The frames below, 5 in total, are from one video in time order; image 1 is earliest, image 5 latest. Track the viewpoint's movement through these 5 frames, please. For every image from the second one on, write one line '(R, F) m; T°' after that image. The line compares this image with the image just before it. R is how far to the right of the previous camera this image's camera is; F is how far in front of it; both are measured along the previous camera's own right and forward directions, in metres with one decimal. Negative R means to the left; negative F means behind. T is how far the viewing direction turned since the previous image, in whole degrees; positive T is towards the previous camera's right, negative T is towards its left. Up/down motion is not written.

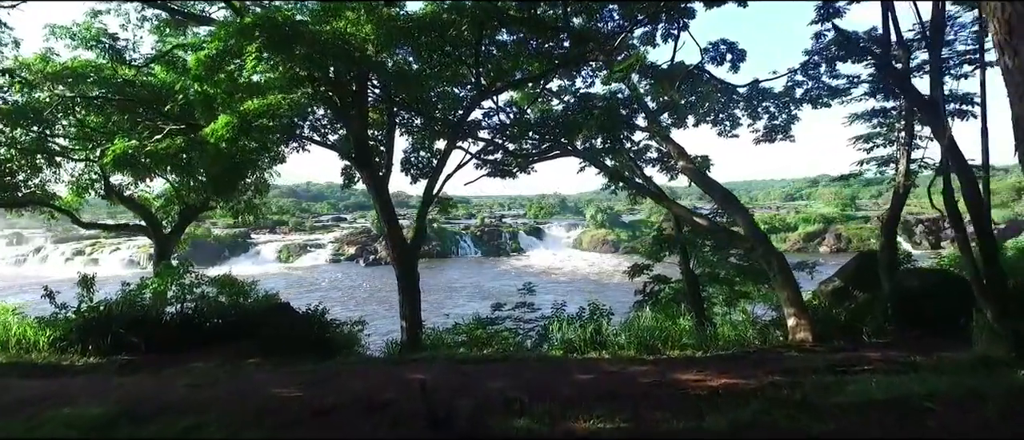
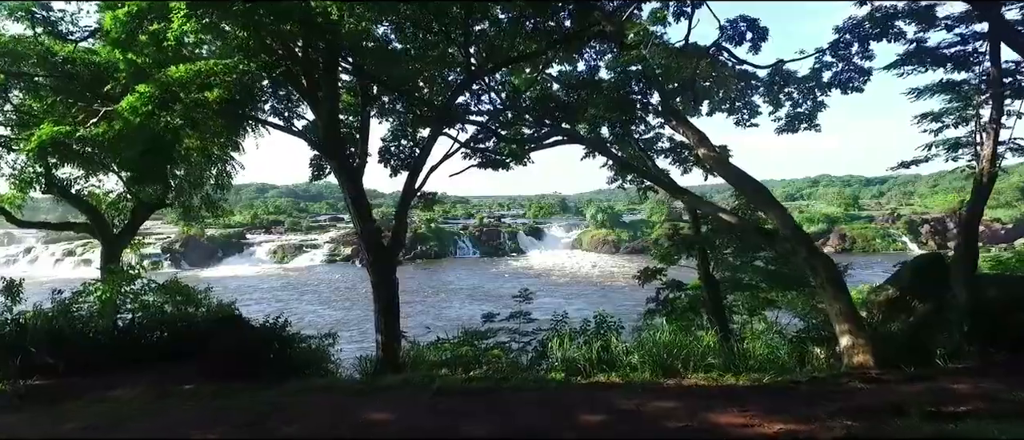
(+0.1, +1.2) m; 0°
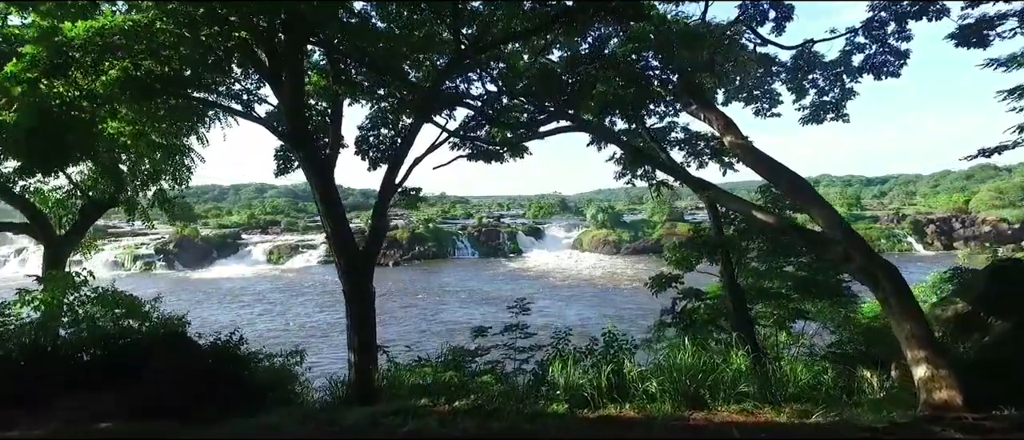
(+0.1, +1.1) m; 0°
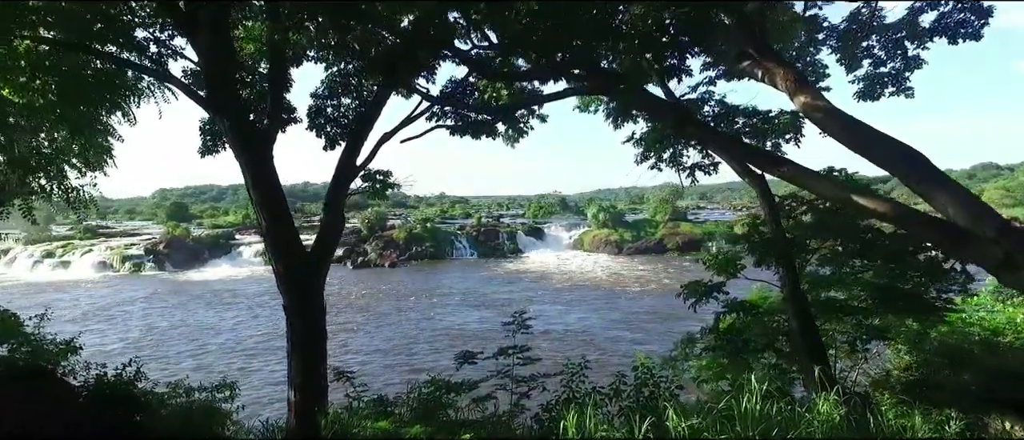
(+0.1, +1.7) m; 0°
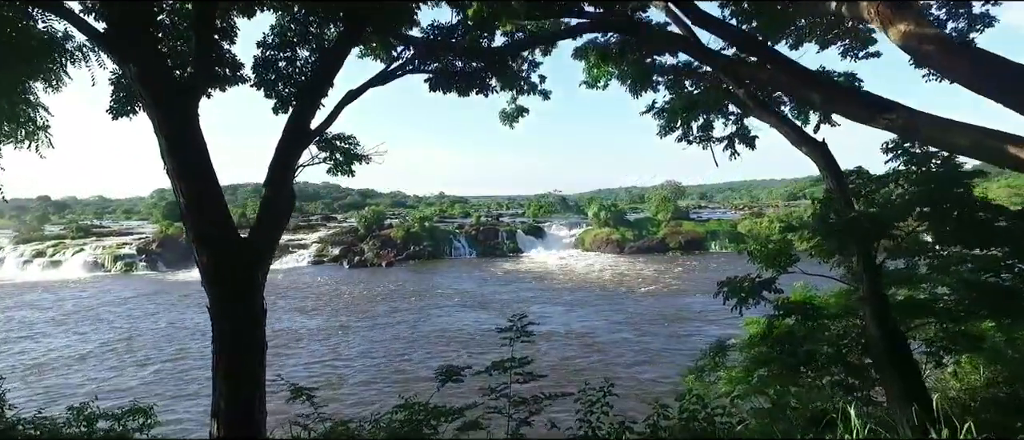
(0.0, +1.2) m; 0°
